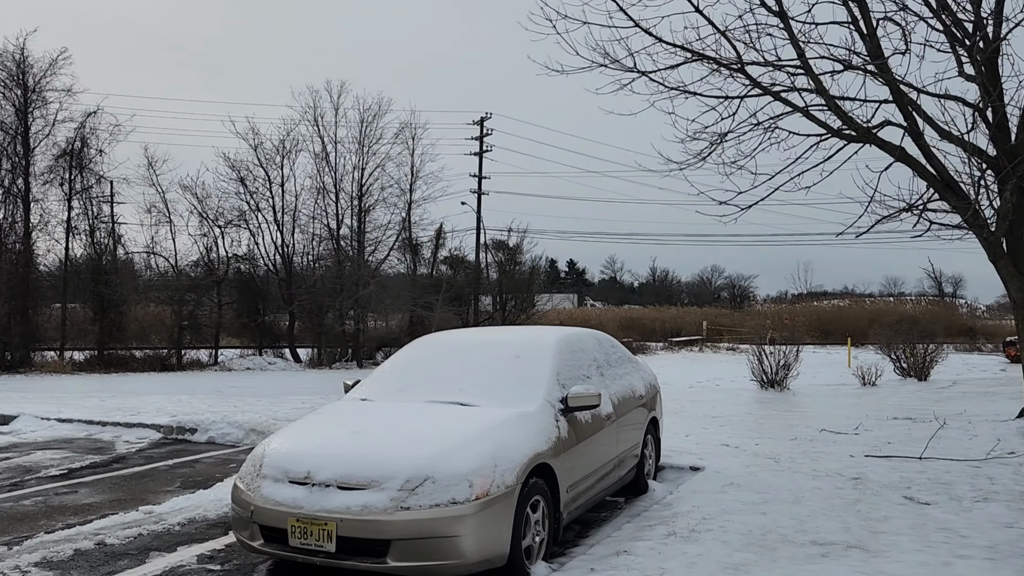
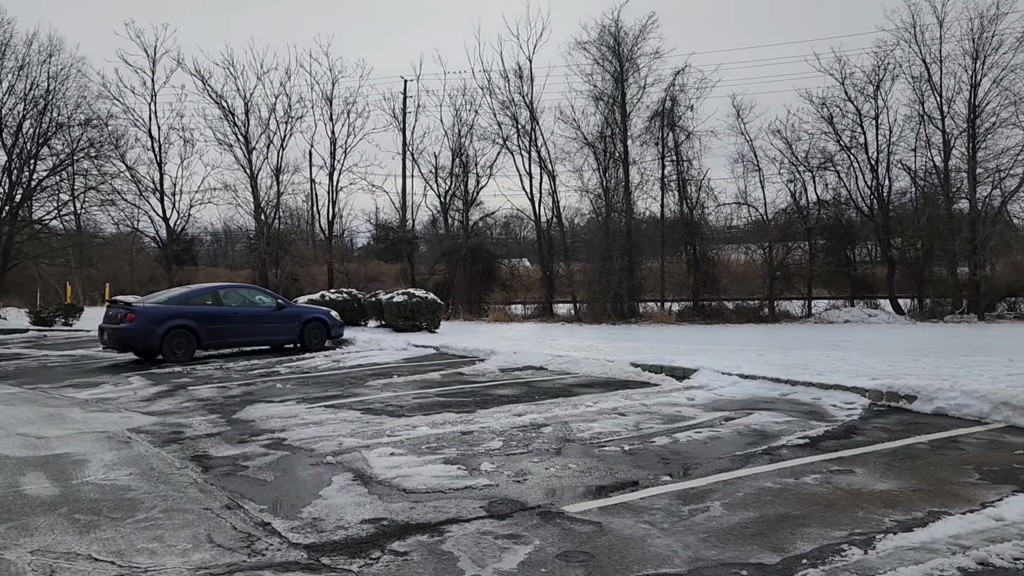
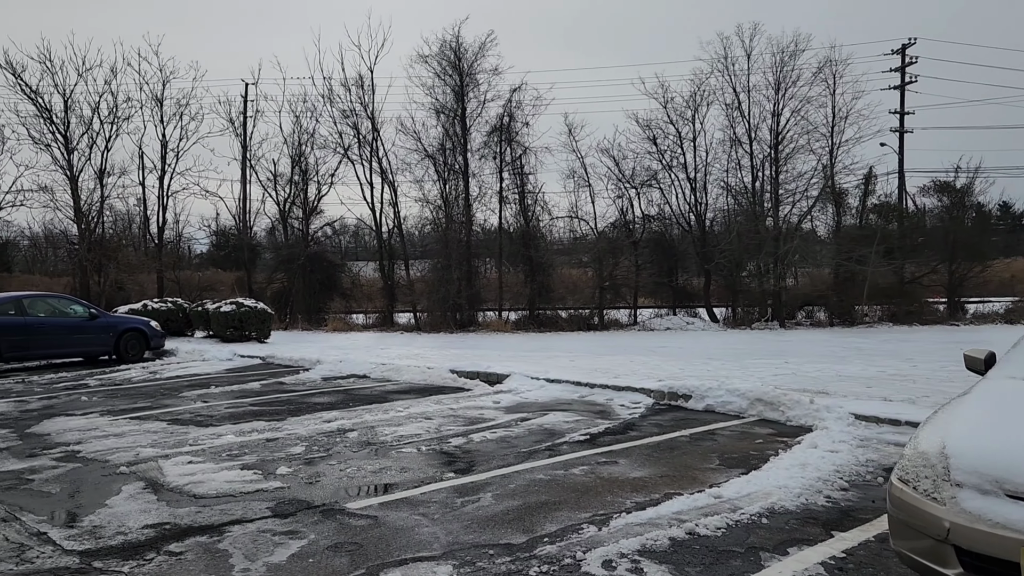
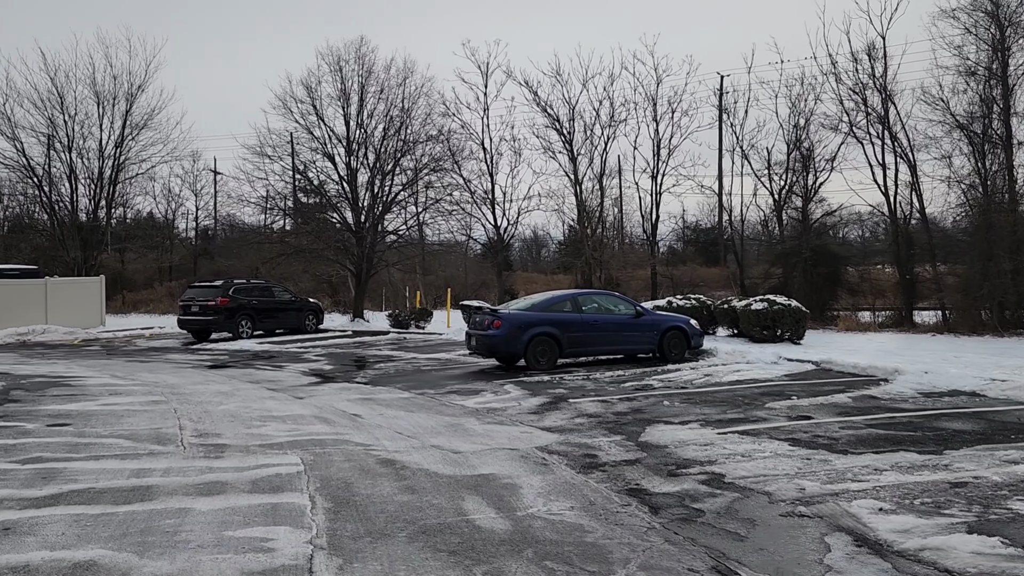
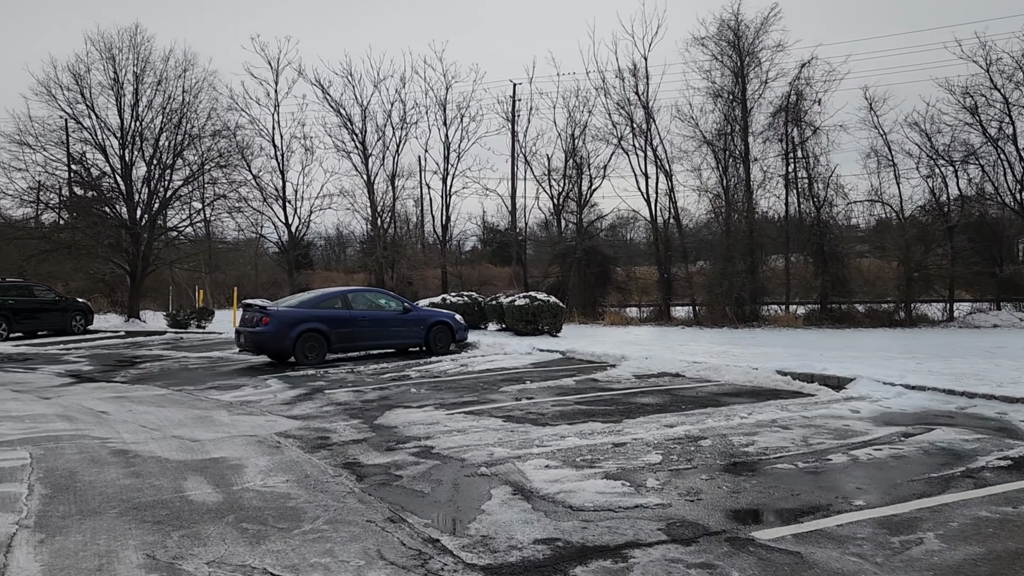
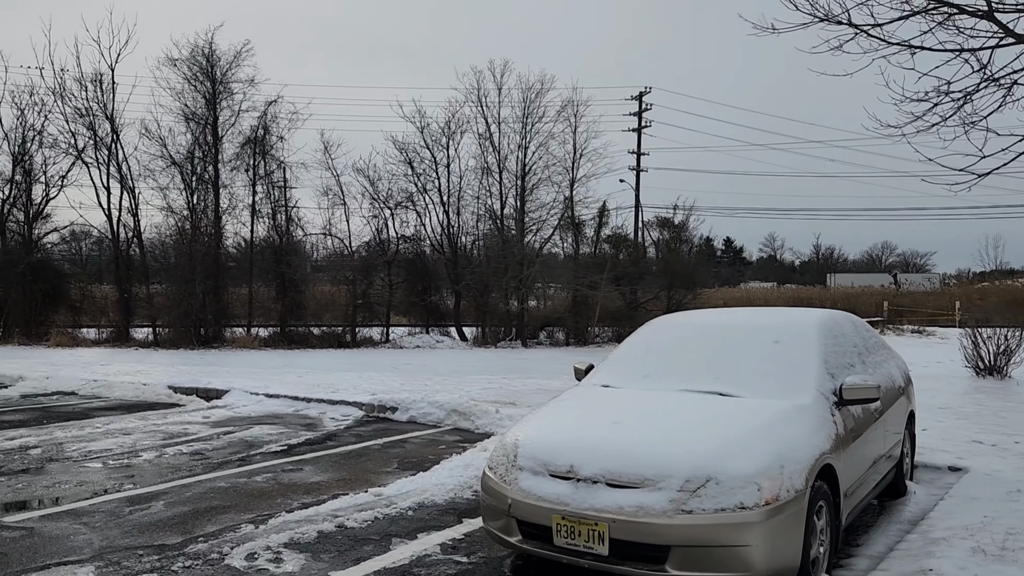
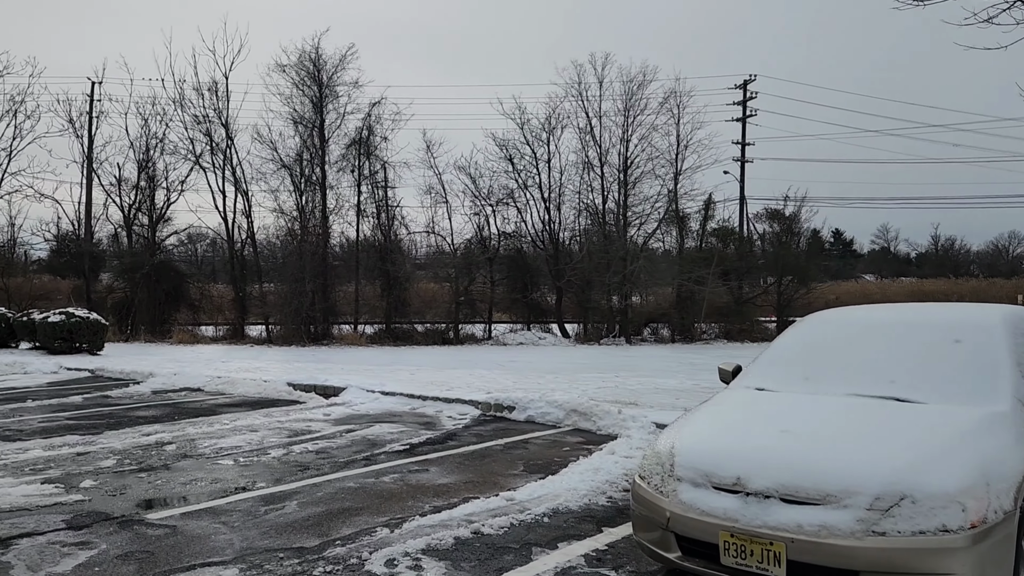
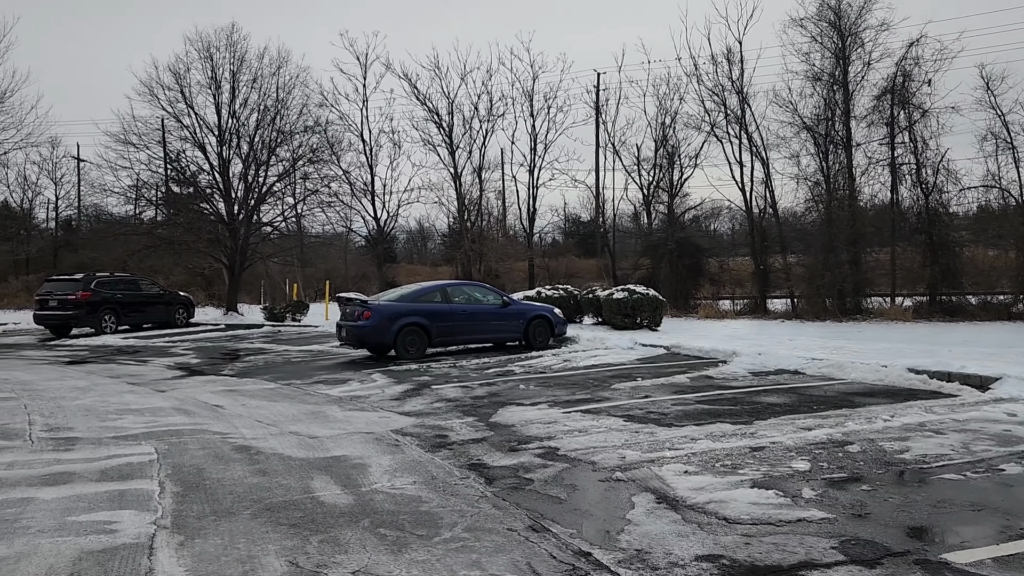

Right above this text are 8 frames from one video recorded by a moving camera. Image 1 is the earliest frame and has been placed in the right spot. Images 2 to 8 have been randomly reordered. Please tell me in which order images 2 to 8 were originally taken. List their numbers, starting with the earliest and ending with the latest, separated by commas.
6, 7, 3, 2, 5, 8, 4
